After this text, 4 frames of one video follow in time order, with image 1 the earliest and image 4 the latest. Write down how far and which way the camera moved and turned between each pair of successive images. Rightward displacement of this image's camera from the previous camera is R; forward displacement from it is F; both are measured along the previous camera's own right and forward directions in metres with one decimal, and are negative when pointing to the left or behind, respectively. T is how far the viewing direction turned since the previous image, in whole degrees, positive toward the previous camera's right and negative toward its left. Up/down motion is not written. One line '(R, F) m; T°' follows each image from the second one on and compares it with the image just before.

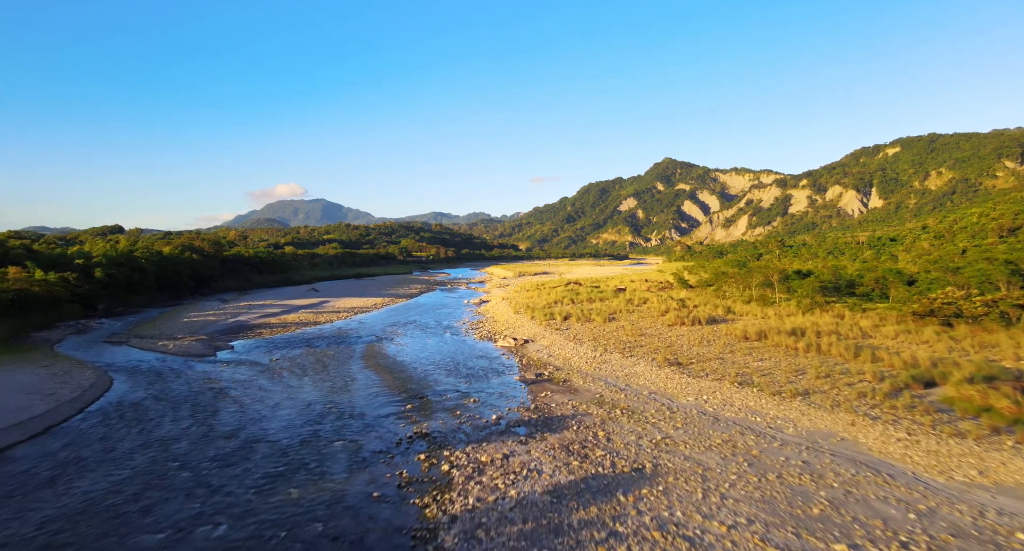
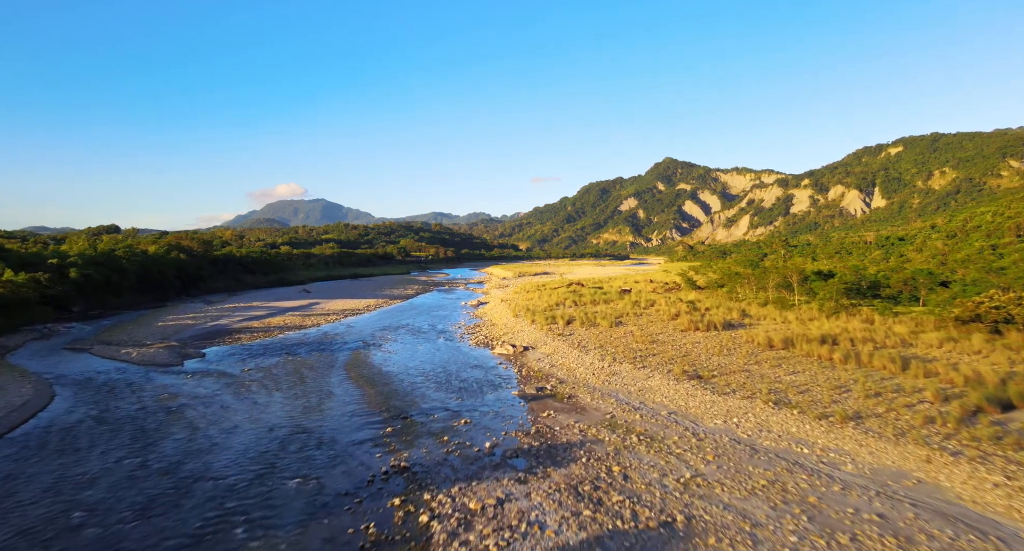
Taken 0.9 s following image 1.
(+0.1, +1.6) m; 0°
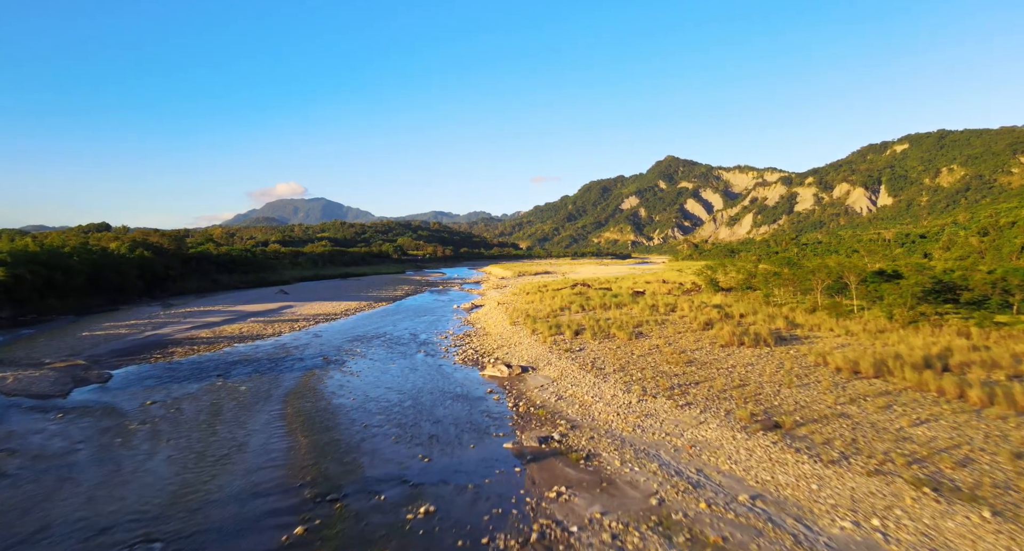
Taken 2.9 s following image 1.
(+0.2, +3.7) m; 0°
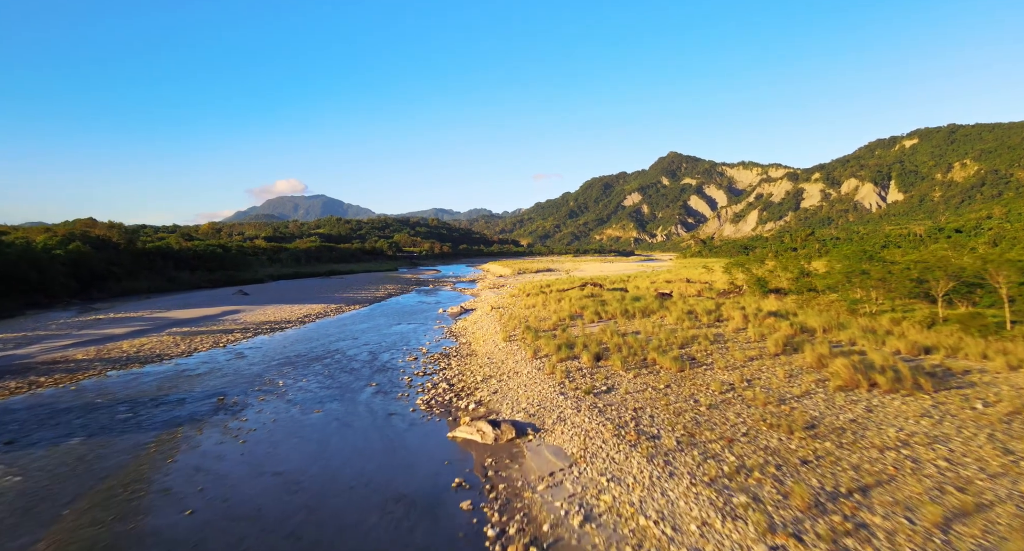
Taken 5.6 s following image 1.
(+0.2, +5.4) m; 0°
